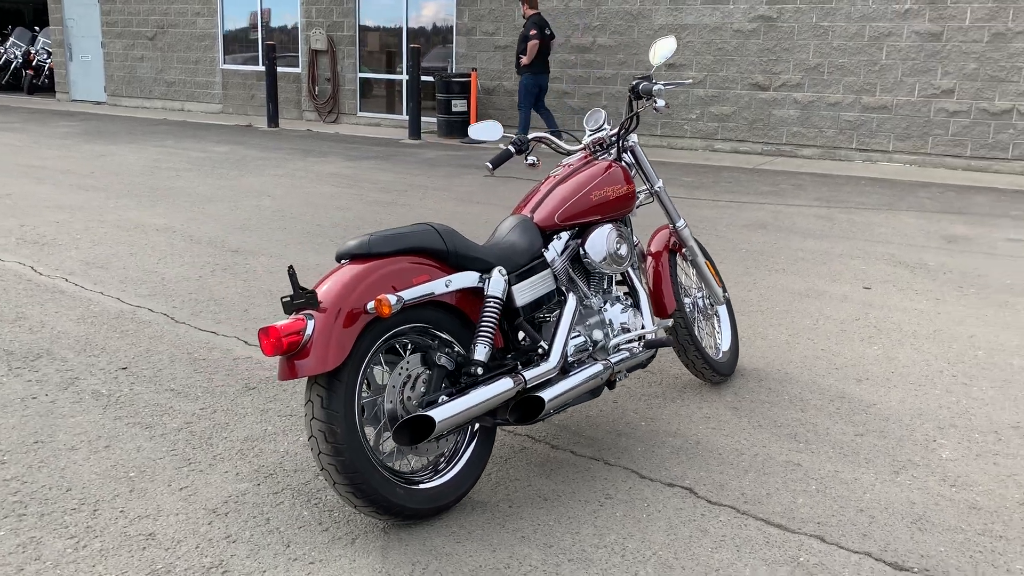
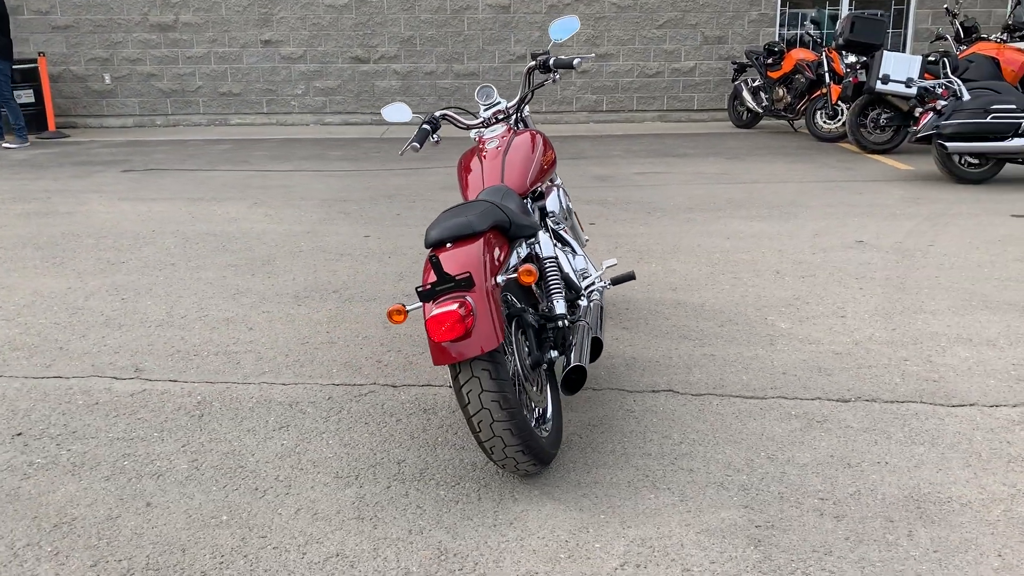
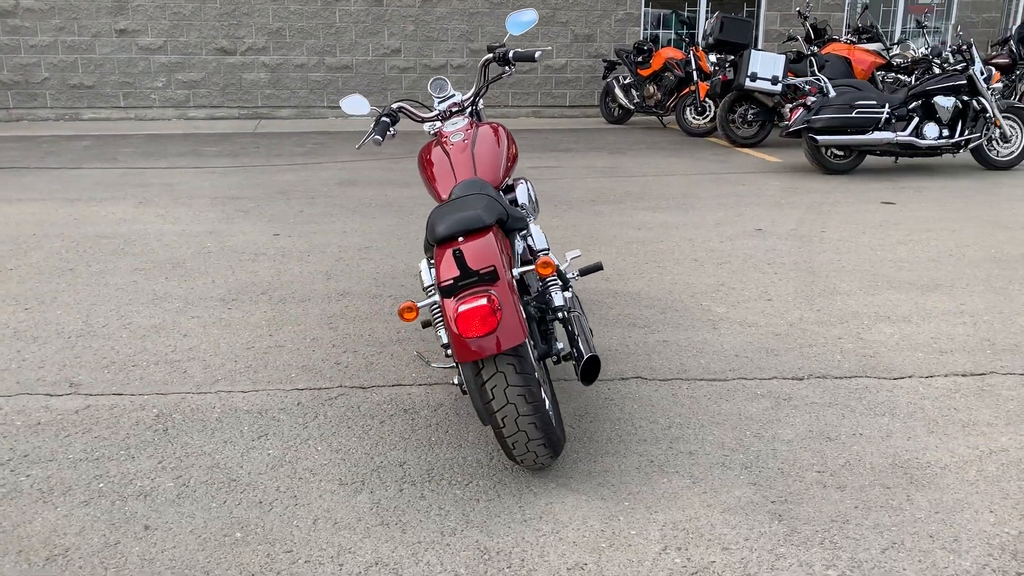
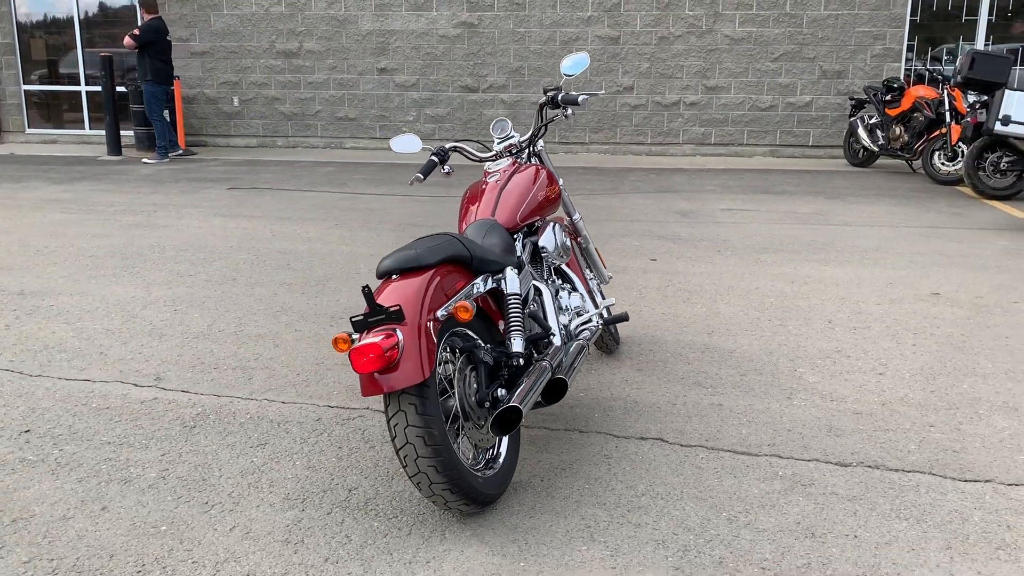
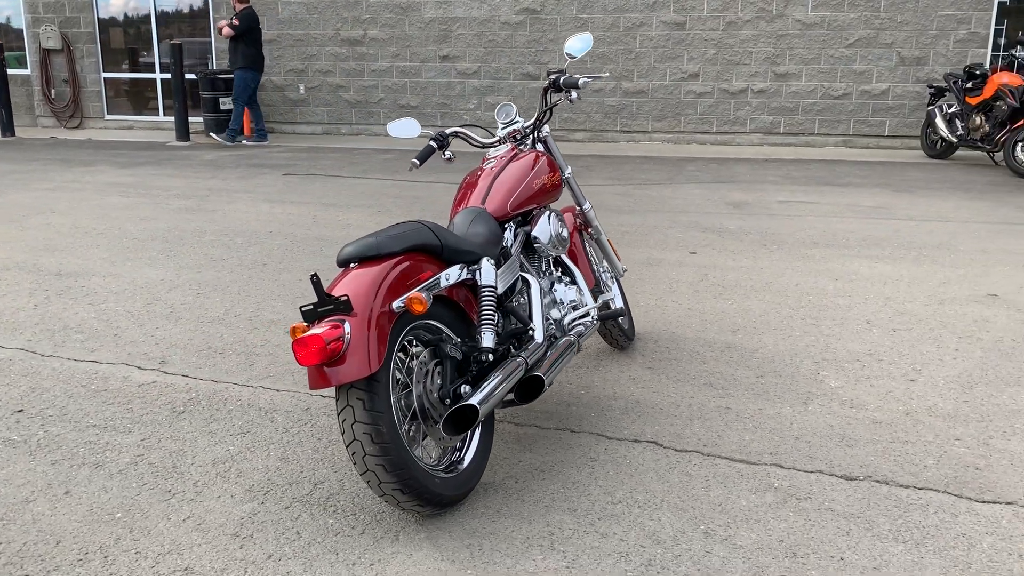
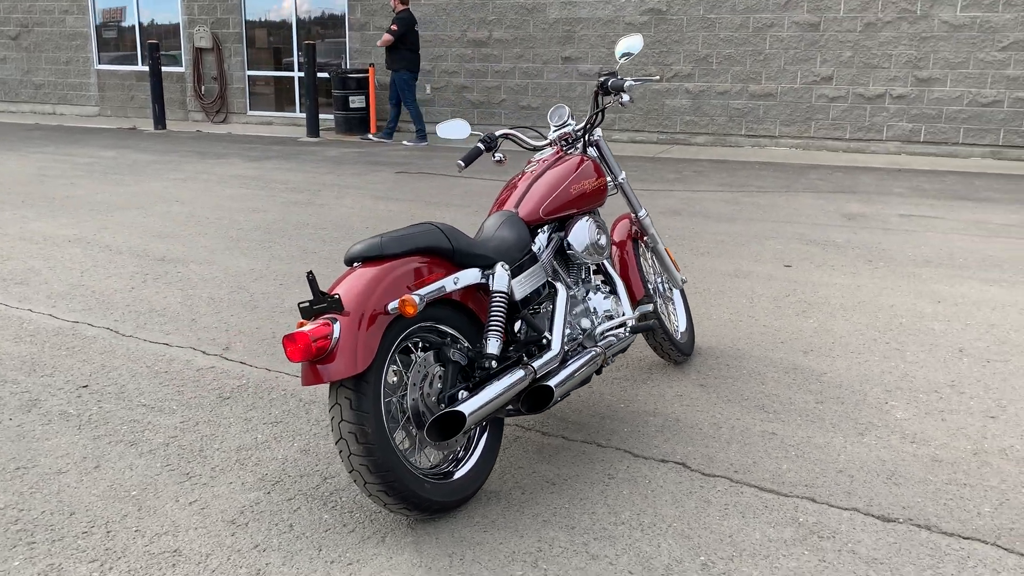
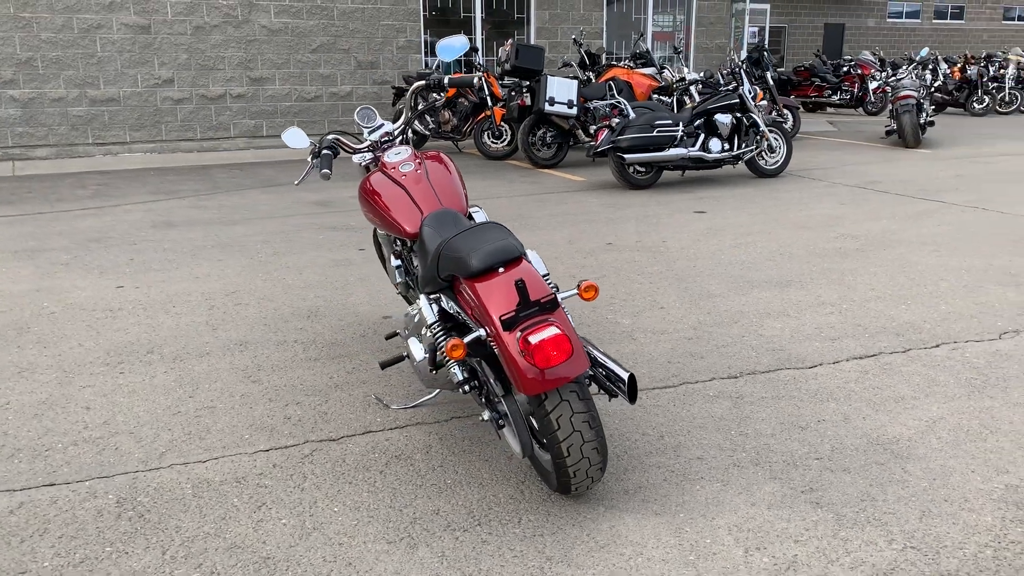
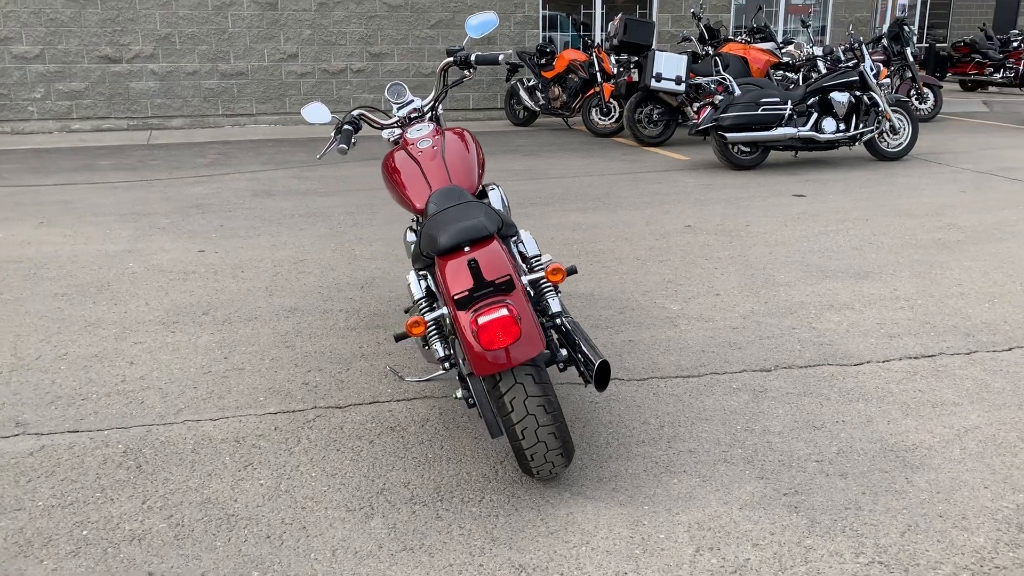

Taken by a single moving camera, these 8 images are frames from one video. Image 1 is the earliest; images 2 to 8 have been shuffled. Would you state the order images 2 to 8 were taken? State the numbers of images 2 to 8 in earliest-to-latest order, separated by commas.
6, 5, 4, 2, 3, 8, 7
